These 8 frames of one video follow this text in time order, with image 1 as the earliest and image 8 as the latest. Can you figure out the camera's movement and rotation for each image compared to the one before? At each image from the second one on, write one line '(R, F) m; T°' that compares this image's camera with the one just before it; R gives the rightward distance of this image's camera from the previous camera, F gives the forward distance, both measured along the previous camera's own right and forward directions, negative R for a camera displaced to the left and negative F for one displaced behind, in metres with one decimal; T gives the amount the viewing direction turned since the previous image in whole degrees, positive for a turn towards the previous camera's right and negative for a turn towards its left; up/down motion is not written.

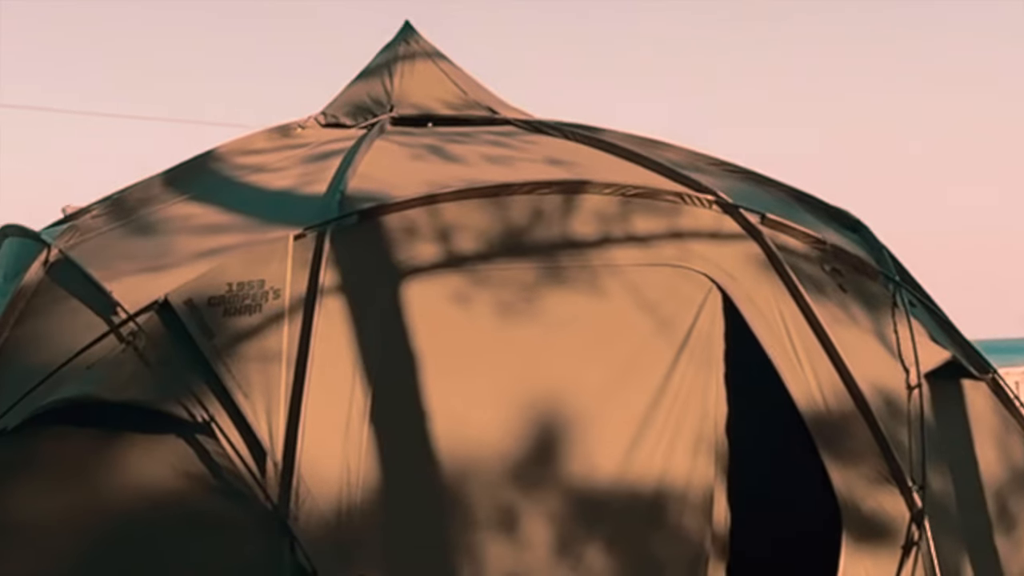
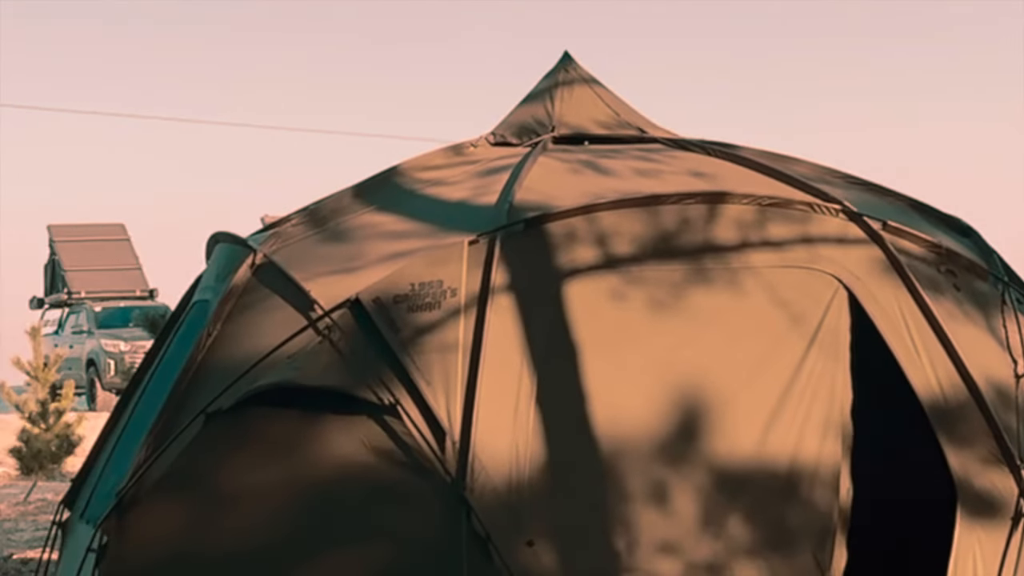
(-0.1, -0.6) m; -4°
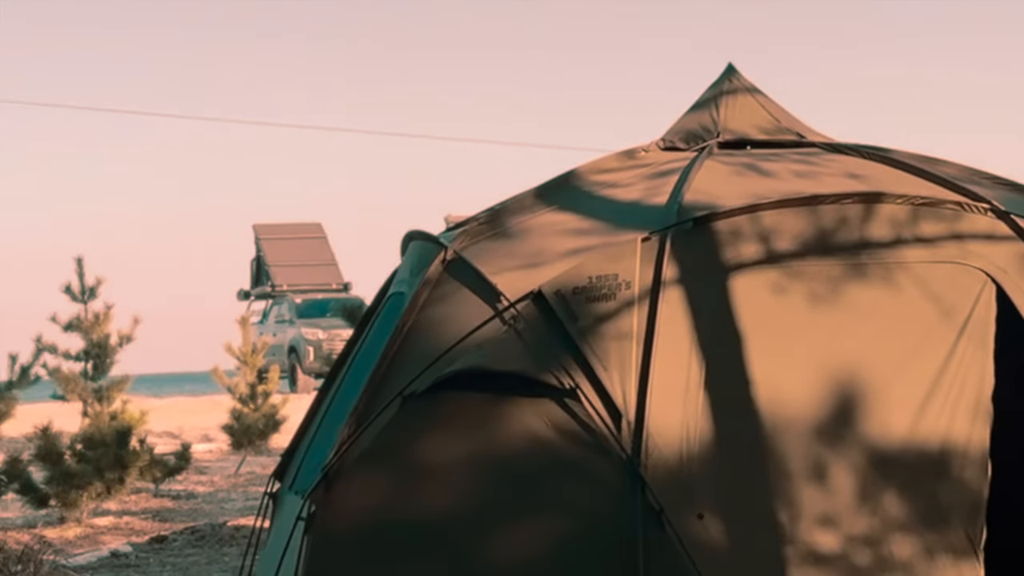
(-0.2, -0.4) m; -4°
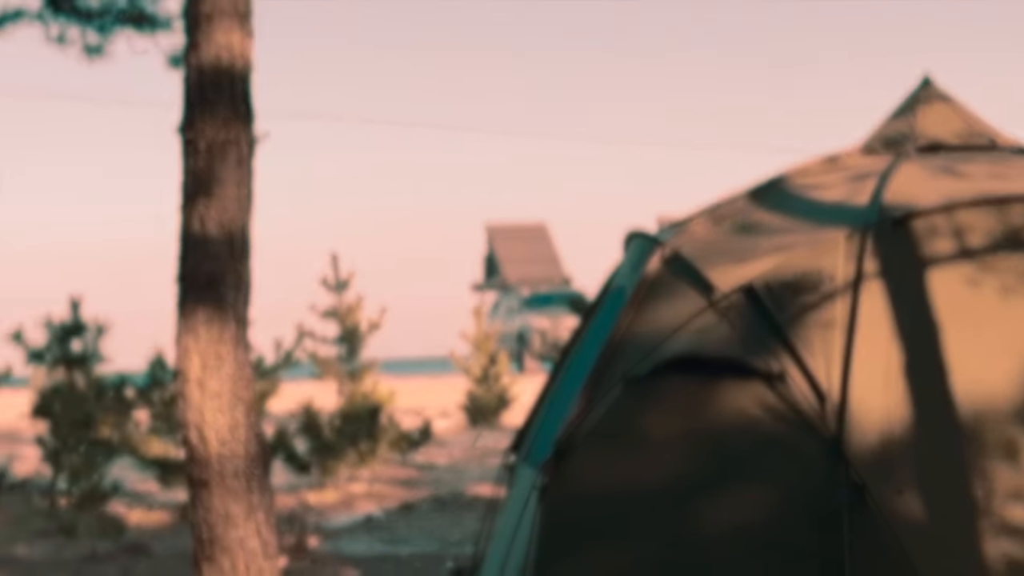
(-0.2, -0.6) m; -5°
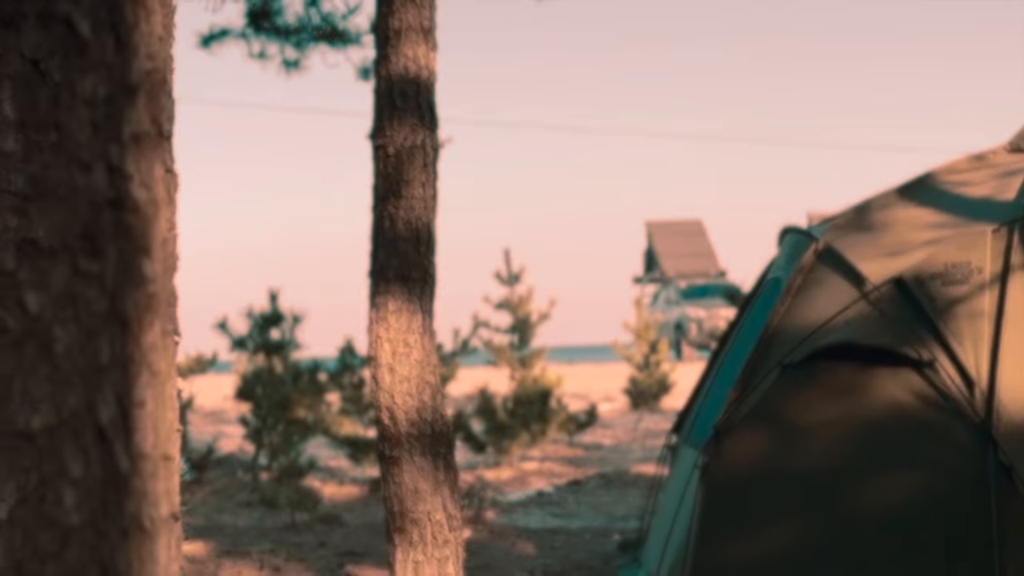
(-0.2, -0.4) m; -4°
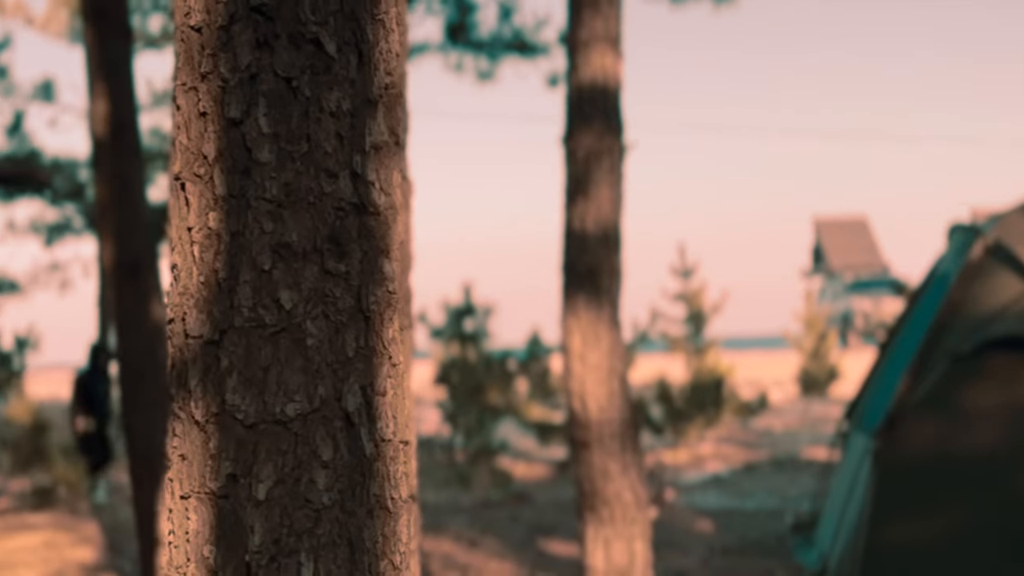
(-0.3, -0.4) m; -4°
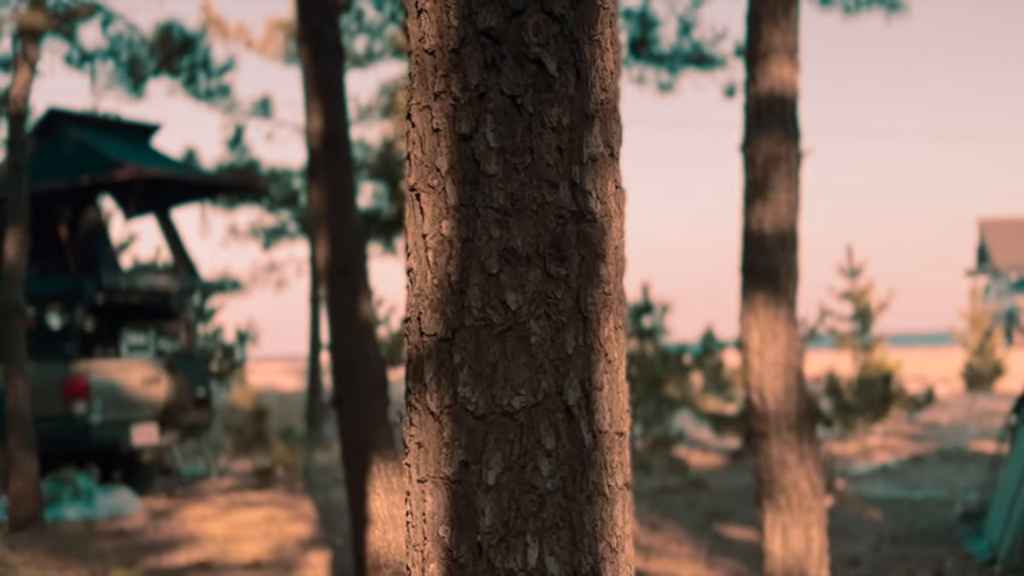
(-0.3, -0.4) m; -4°
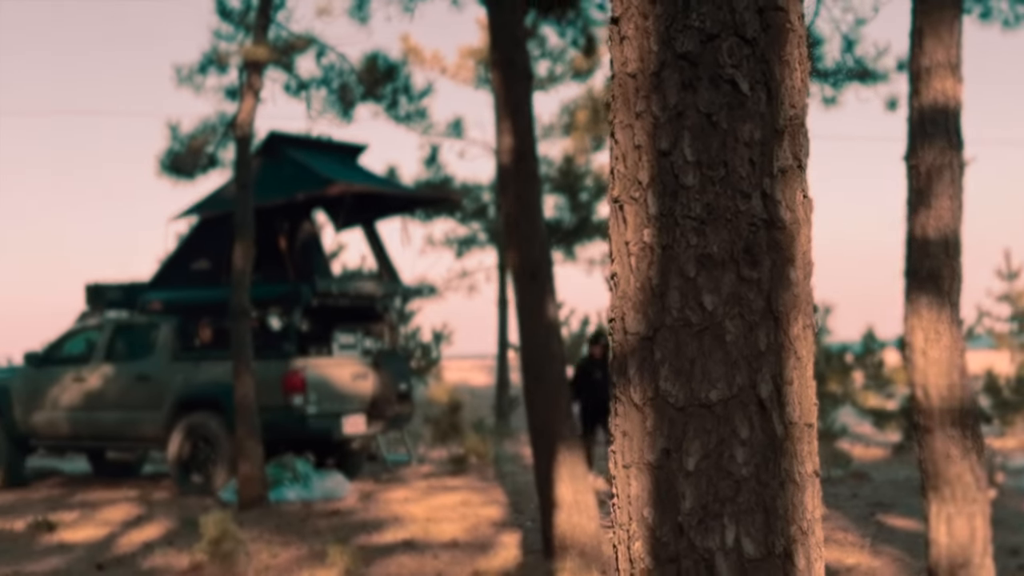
(-0.3, -0.5) m; -4°
